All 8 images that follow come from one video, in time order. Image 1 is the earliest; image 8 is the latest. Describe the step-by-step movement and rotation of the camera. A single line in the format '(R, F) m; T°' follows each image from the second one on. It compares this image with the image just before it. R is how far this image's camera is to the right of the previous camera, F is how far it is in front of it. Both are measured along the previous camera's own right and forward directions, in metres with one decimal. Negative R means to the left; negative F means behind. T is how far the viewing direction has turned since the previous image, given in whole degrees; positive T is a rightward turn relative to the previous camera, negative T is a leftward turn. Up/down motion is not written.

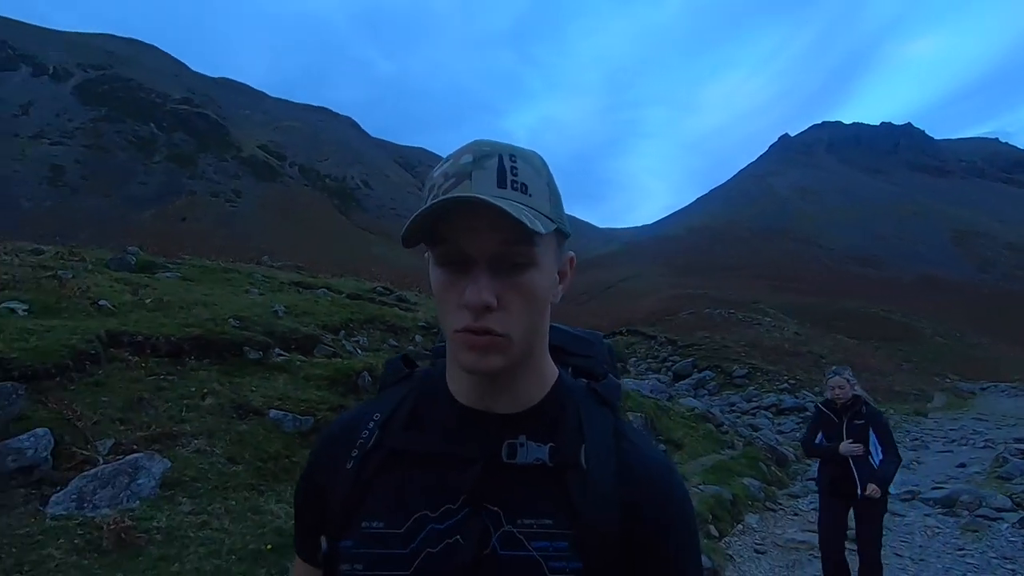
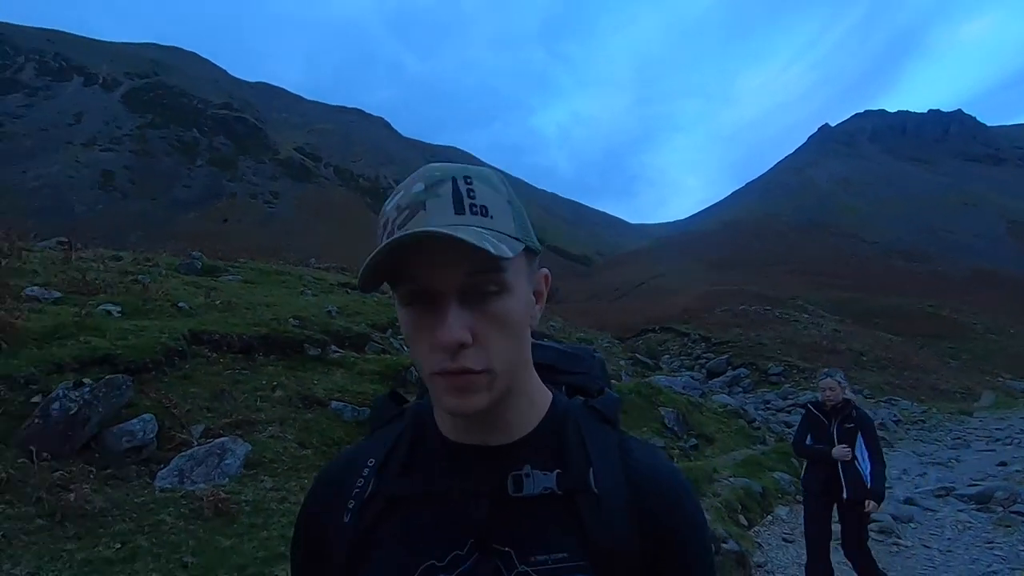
(-0.1, -0.7) m; -3°
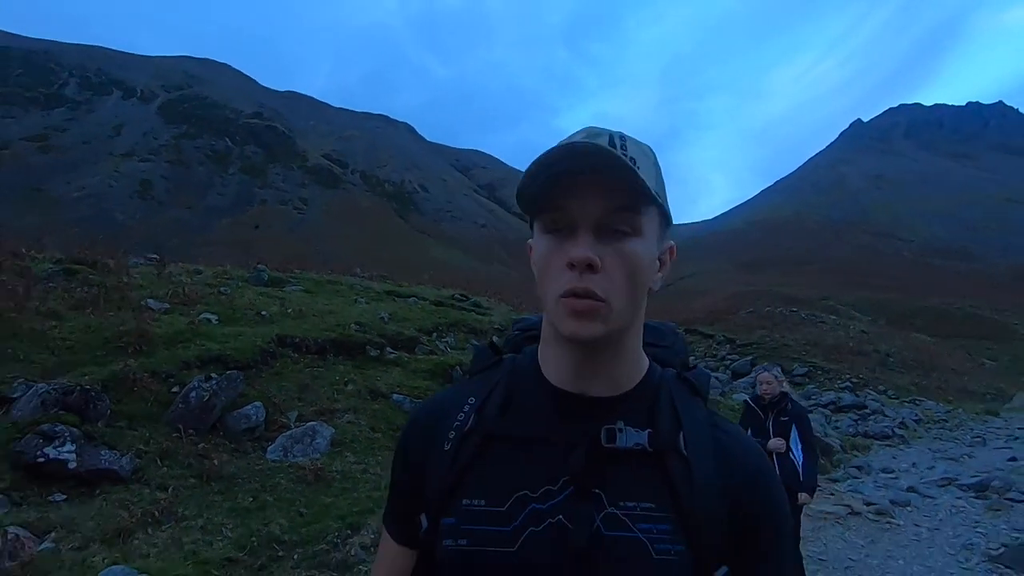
(-0.2, -1.6) m; -3°
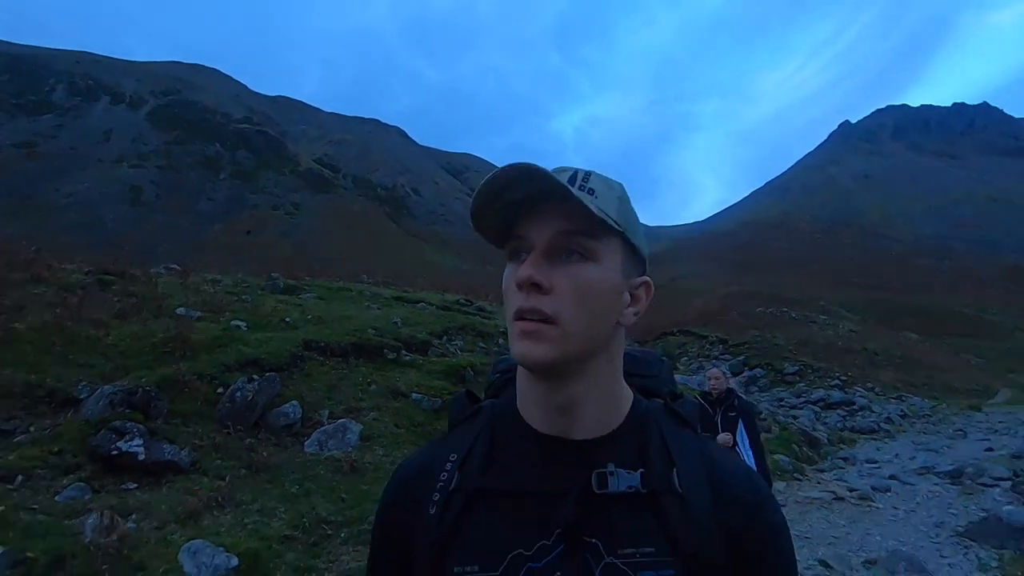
(-0.3, -0.9) m; +1°
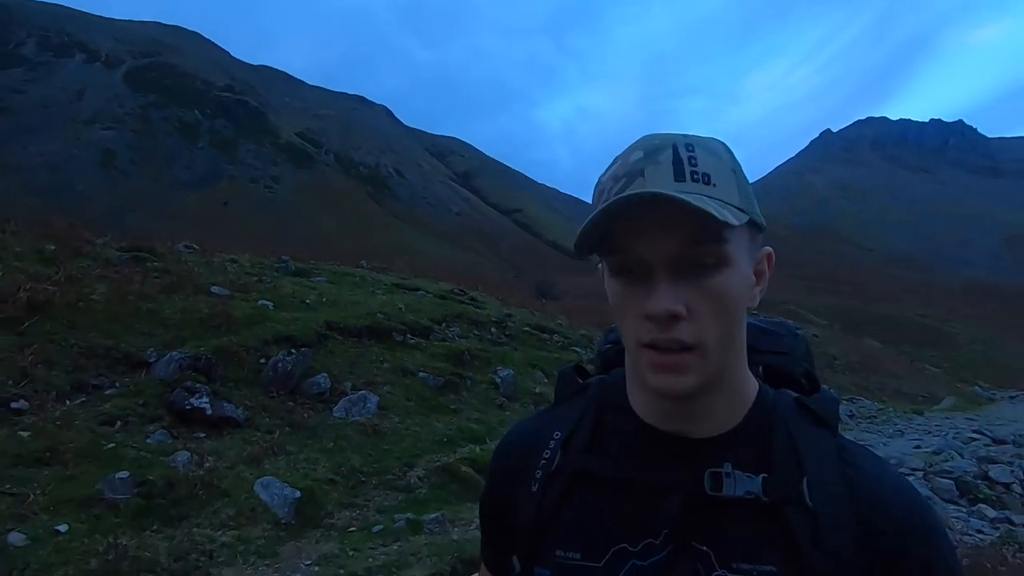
(-0.5, -1.7) m; +2°
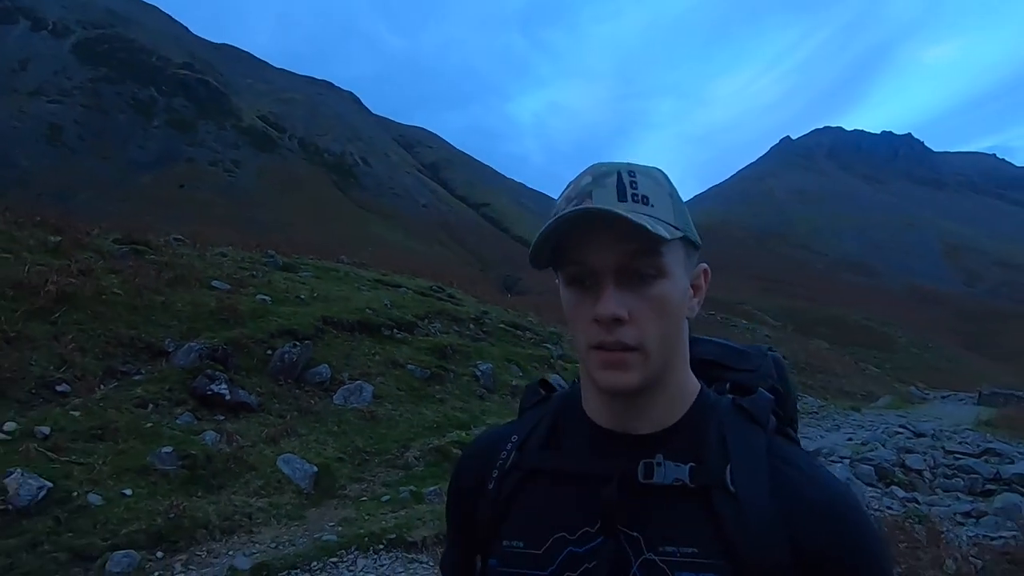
(-0.5, -1.3) m; +4°
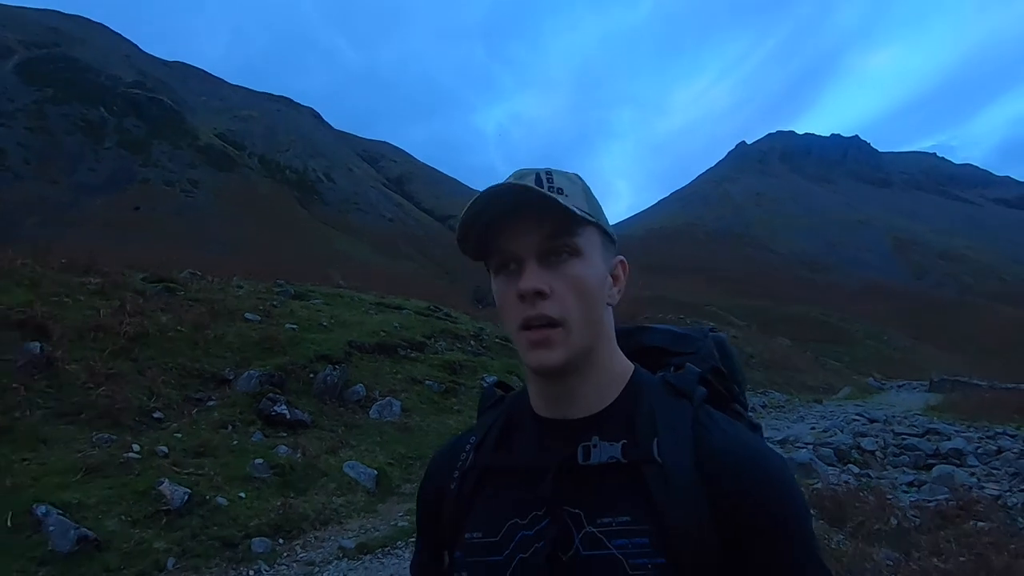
(-1.0, -1.8) m; +3°
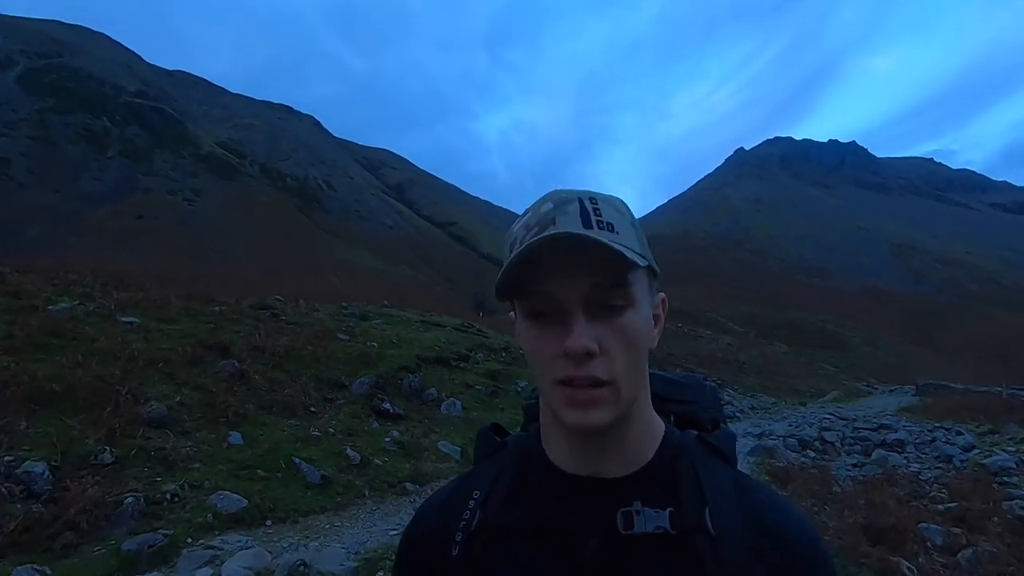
(-1.2, -4.6) m; 0°
